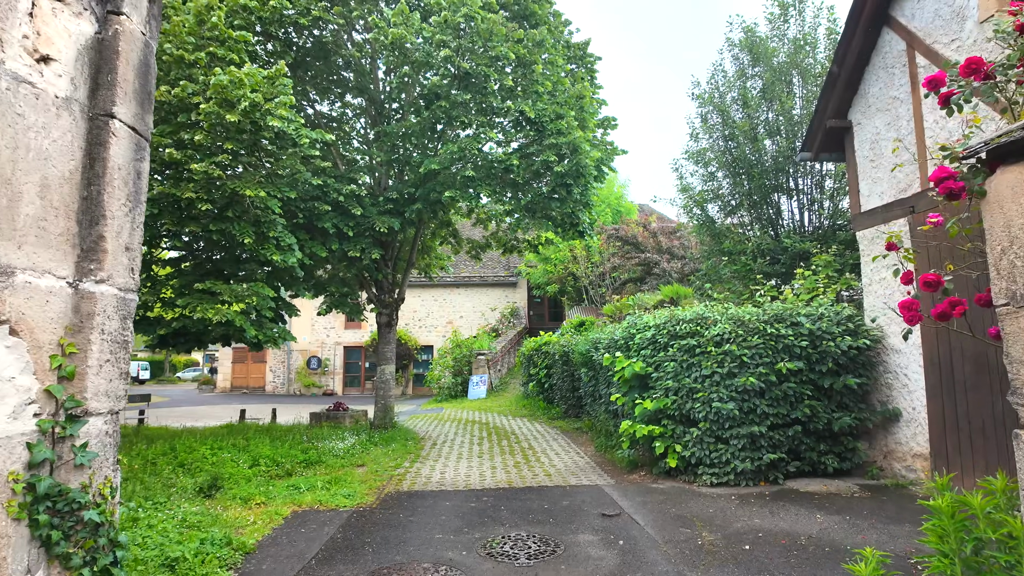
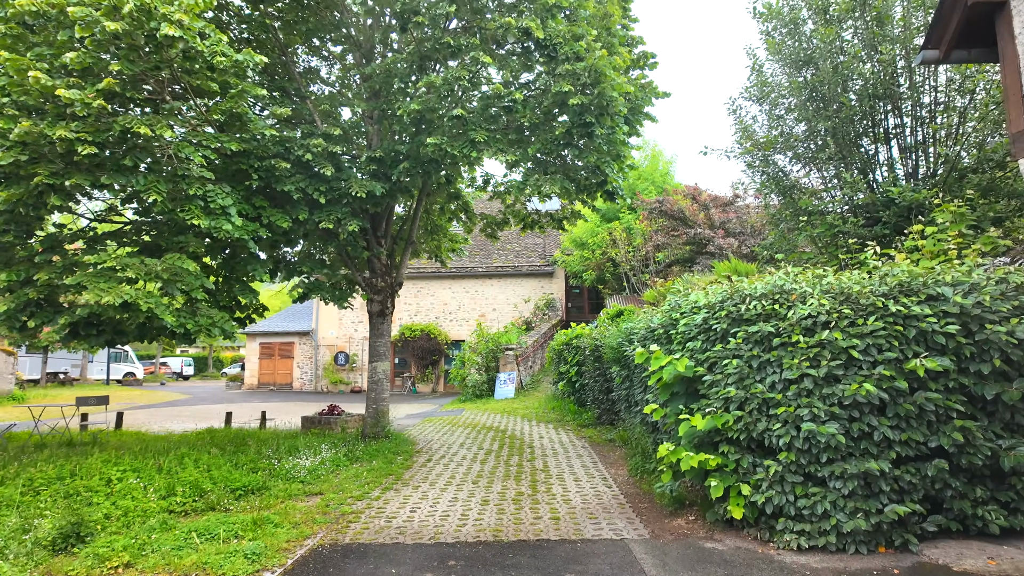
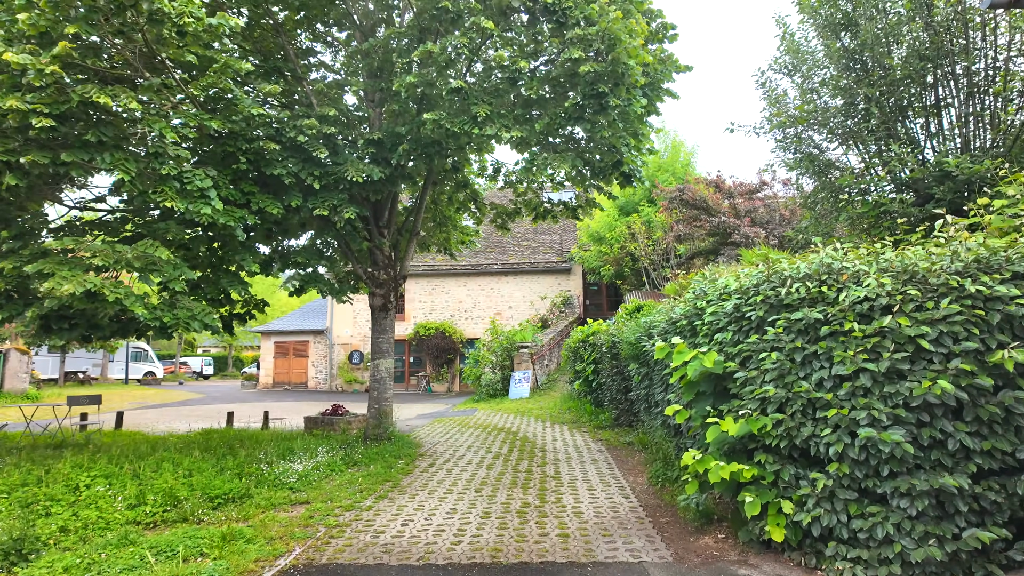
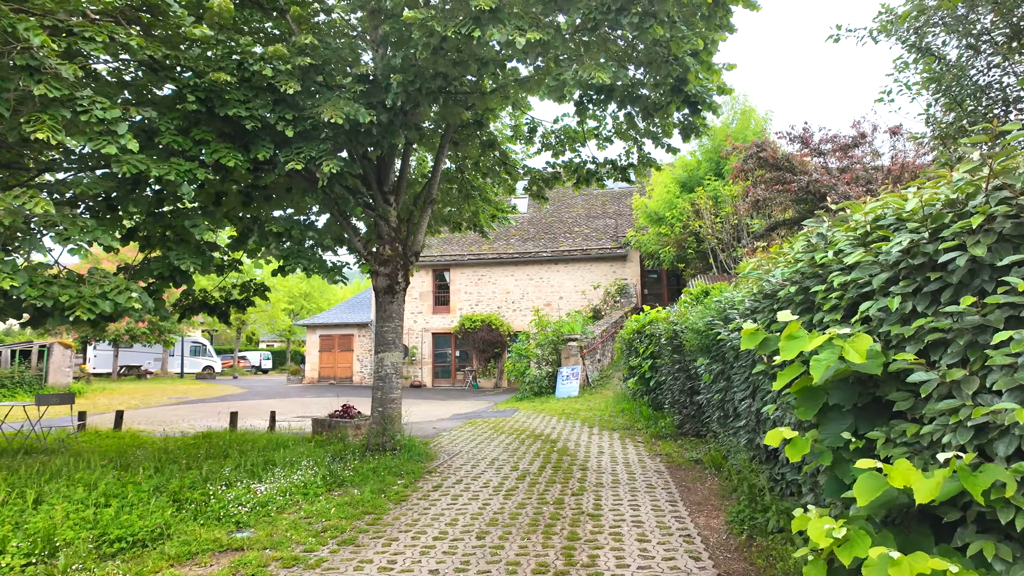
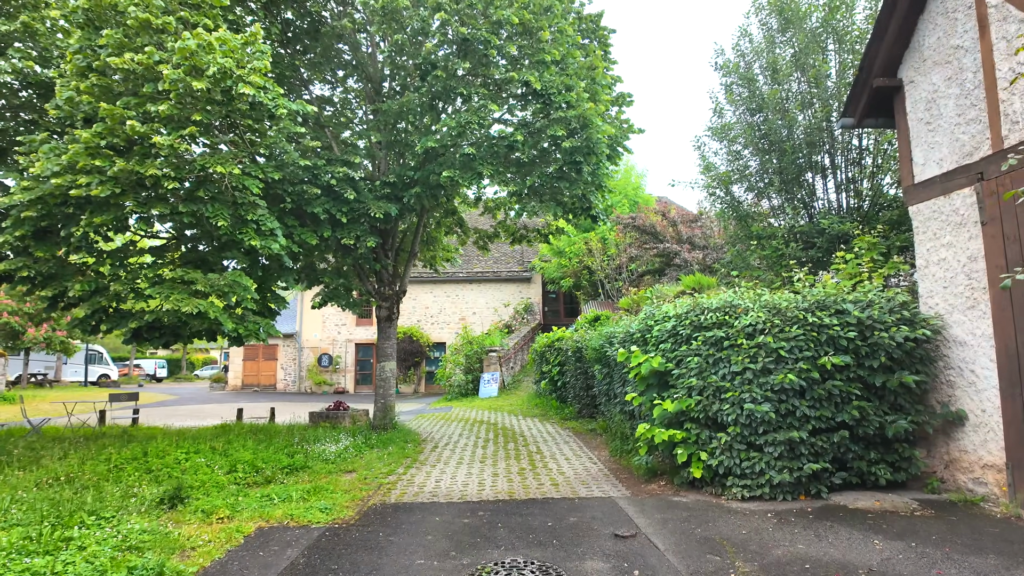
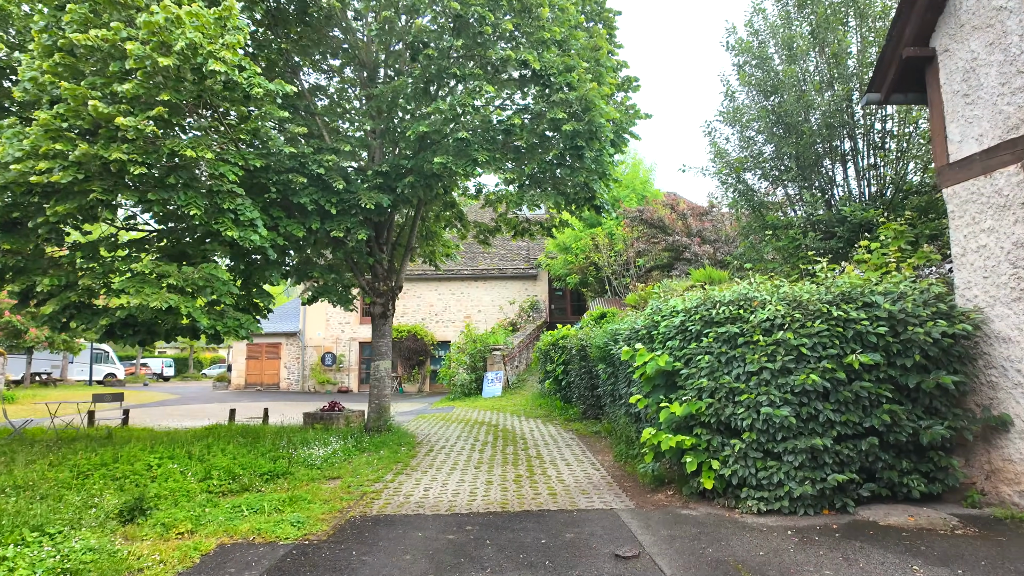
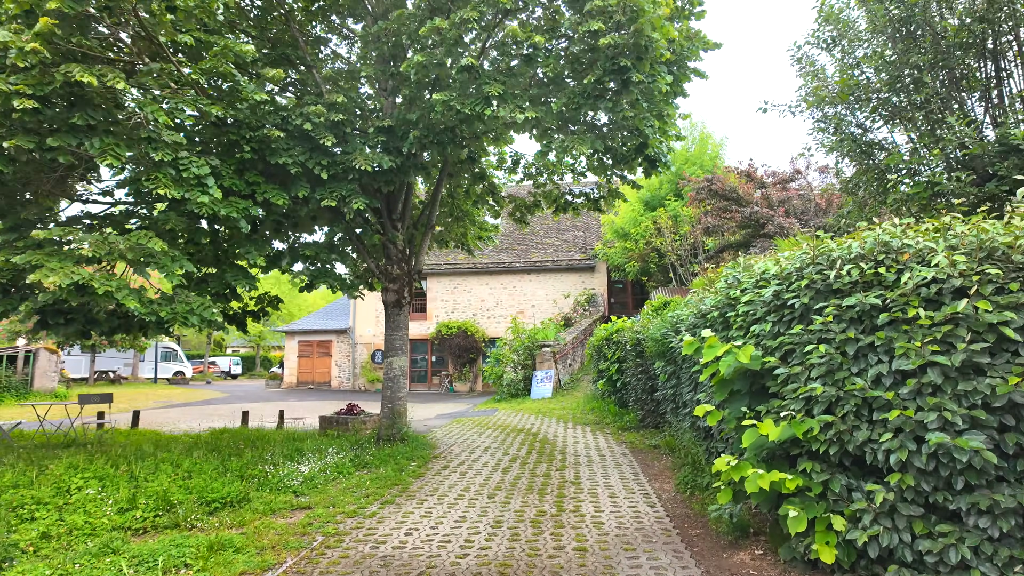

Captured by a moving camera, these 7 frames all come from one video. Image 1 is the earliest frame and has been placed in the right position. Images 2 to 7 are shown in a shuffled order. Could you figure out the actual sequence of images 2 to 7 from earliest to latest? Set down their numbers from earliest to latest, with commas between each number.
5, 6, 2, 3, 7, 4
